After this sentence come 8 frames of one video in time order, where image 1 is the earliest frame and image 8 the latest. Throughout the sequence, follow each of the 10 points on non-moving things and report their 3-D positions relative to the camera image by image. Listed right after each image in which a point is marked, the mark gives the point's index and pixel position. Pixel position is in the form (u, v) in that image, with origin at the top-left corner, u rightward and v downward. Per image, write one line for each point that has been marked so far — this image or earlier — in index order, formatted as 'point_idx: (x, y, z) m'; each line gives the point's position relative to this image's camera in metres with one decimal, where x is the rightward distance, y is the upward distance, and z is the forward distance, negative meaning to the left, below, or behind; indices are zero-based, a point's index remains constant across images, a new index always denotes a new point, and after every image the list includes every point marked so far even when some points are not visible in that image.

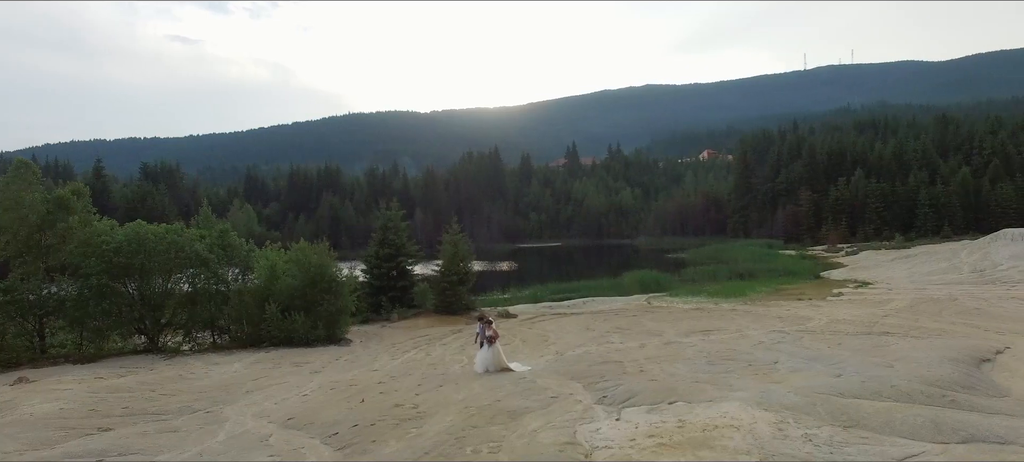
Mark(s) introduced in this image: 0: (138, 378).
0: (-7.8, -3.1, +12.9) m
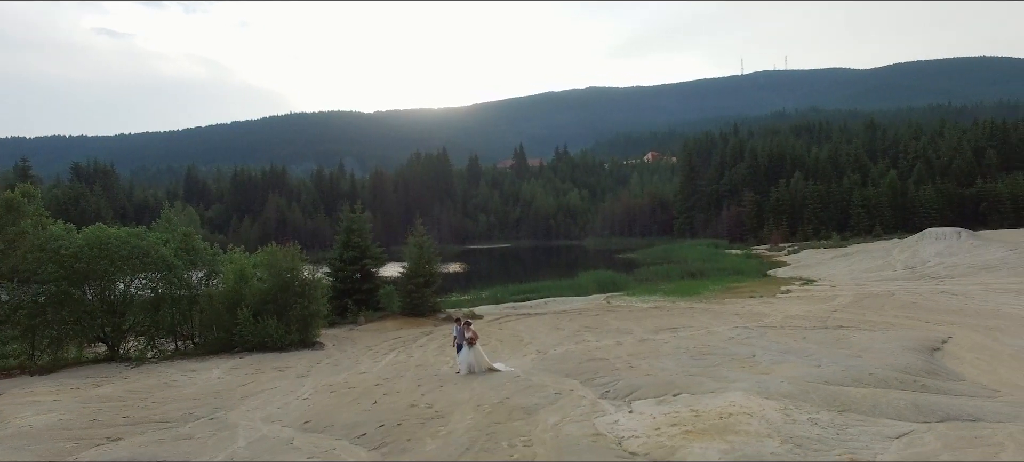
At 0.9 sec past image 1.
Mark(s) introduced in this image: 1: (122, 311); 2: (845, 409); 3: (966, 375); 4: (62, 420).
0: (-7.9, -3.2, +12.5) m
1: (-12.4, -2.5, +19.6) m
2: (+4.2, -2.2, +7.7) m
3: (+8.0, -2.5, +11.0) m
4: (-6.5, -2.7, +9.0) m
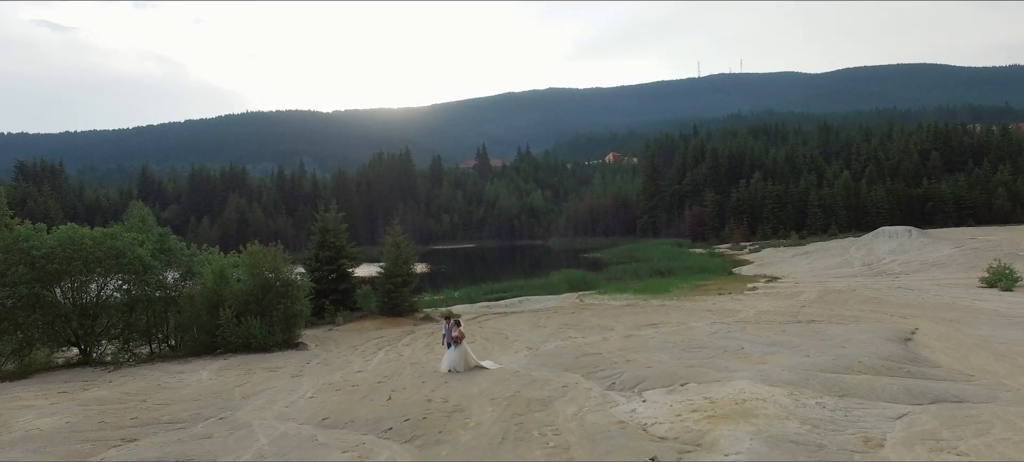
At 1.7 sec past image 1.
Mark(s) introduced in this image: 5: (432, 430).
0: (-8.0, -3.2, +12.3) m
1: (-12.8, -2.5, +19.1) m
2: (+4.4, -2.2, +8.2) m
3: (+8.1, -2.4, +11.7) m
4: (-6.3, -2.7, +8.8) m
5: (-0.9, -2.3, +7.2) m
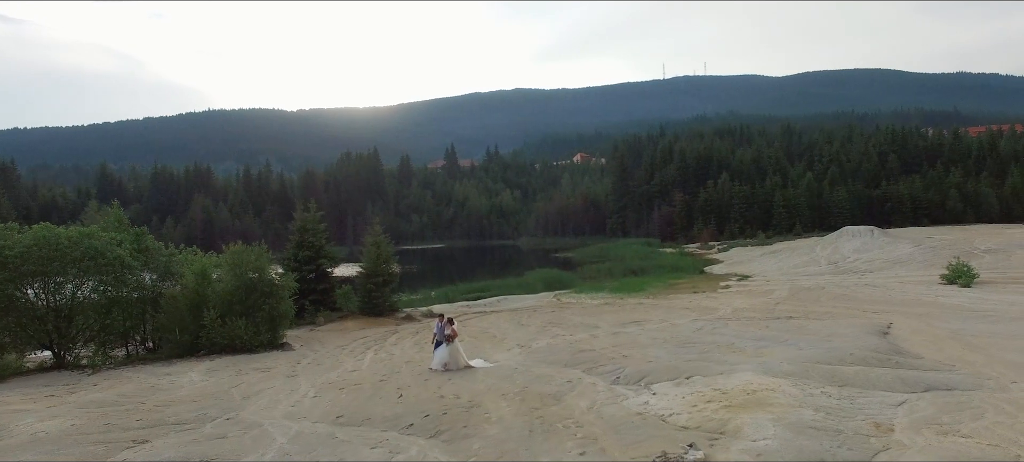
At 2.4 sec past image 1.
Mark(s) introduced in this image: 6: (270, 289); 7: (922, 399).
0: (-7.9, -3.1, +12.0) m
1: (-13.1, -2.5, +18.5) m
2: (+4.6, -2.1, +8.6) m
3: (+8.1, -2.4, +12.3) m
4: (-6.1, -2.7, +8.6) m
5: (-0.6, -2.3, +7.3) m
6: (-7.7, -1.8, +19.8) m
7: (+5.3, -2.2, +8.0) m
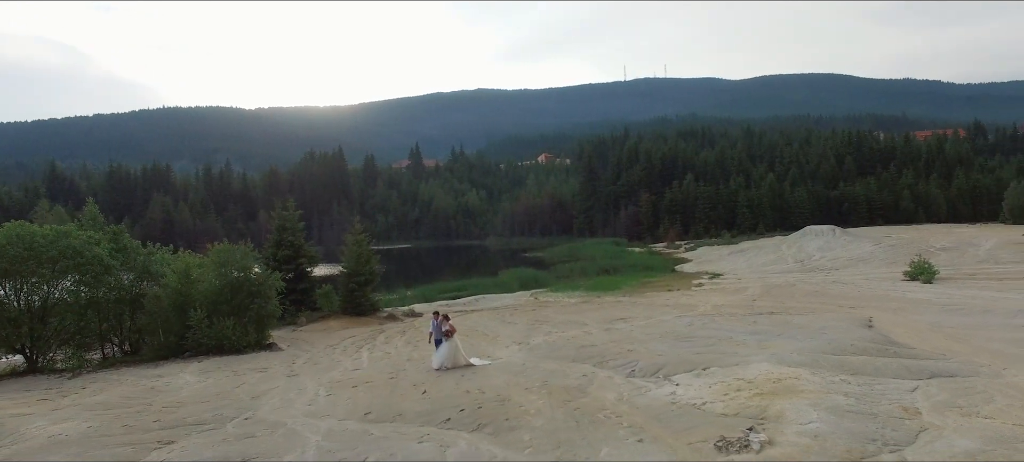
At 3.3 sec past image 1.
0: (-7.8, -3.1, +11.7) m
1: (-13.3, -2.5, +17.8) m
2: (+5.0, -2.0, +9.0) m
3: (+8.3, -2.3, +12.9) m
4: (-5.7, -2.7, +8.4) m
5: (-0.2, -2.2, +7.4) m
6: (-8.0, -1.8, +19.4) m
7: (+5.7, -2.1, +8.5) m
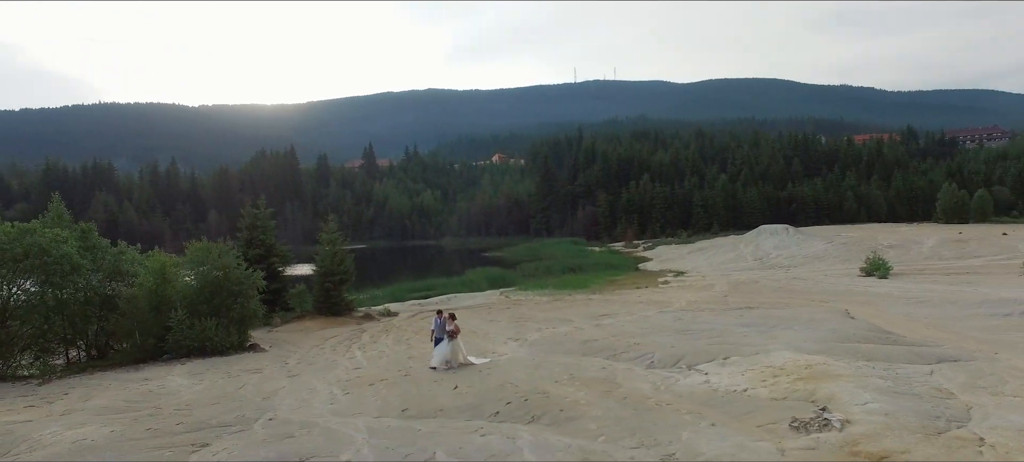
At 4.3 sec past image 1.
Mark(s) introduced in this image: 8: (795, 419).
0: (-7.4, -3.0, +11.1) m
1: (-13.5, -2.4, +16.8) m
2: (+5.5, -1.9, +9.5) m
3: (+8.4, -2.2, +13.6) m
4: (-5.1, -2.6, +8.0) m
5: (+0.4, -2.1, +7.4) m
6: (-8.3, -1.7, +18.8) m
7: (+6.2, -2.0, +9.0) m
8: (+2.7, -1.8, +6.0) m
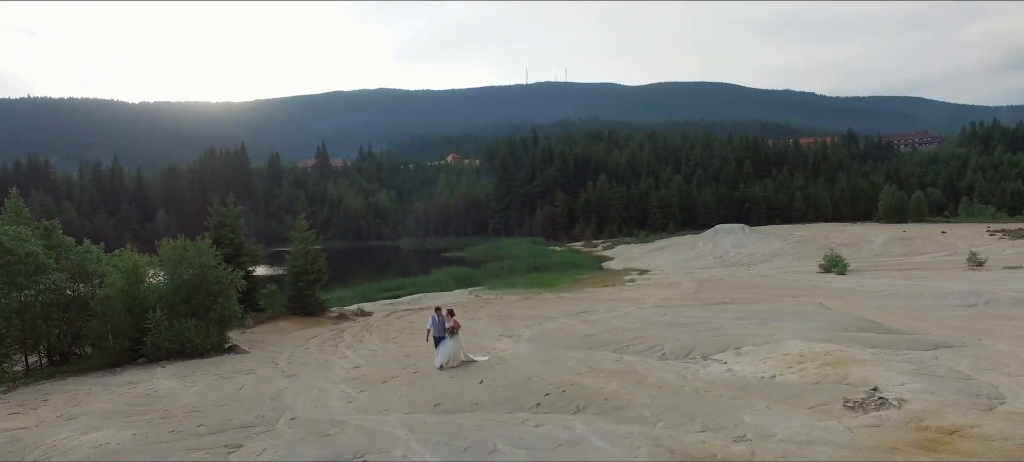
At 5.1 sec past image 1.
0: (-7.2, -2.9, +10.5) m
1: (-13.7, -2.3, +15.8) m
2: (+5.8, -1.8, +9.9) m
3: (+8.4, -2.1, +14.2) m
4: (-4.7, -2.5, +7.6) m
5: (+0.9, -2.0, +7.5) m
6: (-8.6, -1.7, +18.2) m
7: (+6.6, -1.9, +9.5) m
8: (+3.3, -1.7, +6.2) m
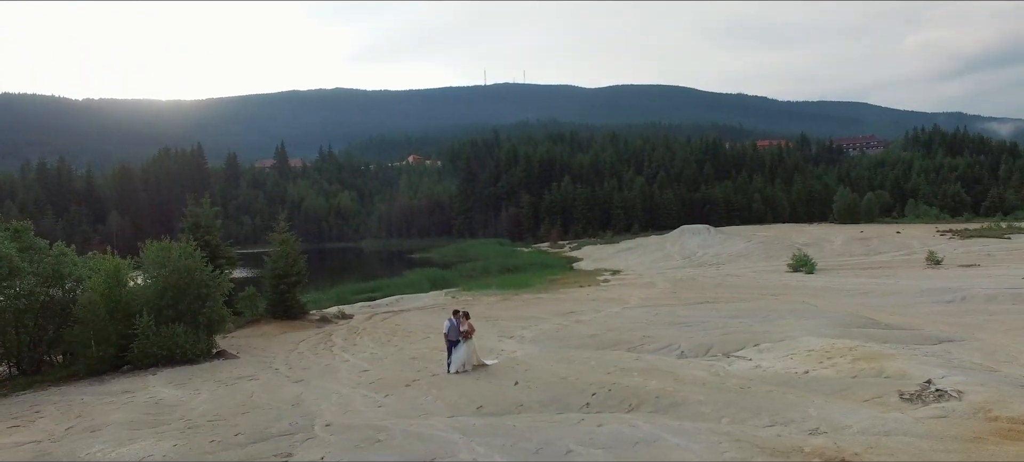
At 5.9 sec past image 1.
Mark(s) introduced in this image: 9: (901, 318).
0: (-6.8, -3.0, +10.1) m
1: (-13.6, -2.4, +14.9) m
2: (+6.2, -1.8, +10.3) m
3: (+8.6, -2.1, +14.8) m
4: (-4.0, -2.5, +7.3) m
5: (+1.5, -2.0, +7.6) m
6: (-8.7, -1.7, +17.6) m
7: (+7.0, -1.9, +9.9) m
8: (+4.0, -1.7, +6.5) m
9: (+9.3, -2.1, +14.8) m
